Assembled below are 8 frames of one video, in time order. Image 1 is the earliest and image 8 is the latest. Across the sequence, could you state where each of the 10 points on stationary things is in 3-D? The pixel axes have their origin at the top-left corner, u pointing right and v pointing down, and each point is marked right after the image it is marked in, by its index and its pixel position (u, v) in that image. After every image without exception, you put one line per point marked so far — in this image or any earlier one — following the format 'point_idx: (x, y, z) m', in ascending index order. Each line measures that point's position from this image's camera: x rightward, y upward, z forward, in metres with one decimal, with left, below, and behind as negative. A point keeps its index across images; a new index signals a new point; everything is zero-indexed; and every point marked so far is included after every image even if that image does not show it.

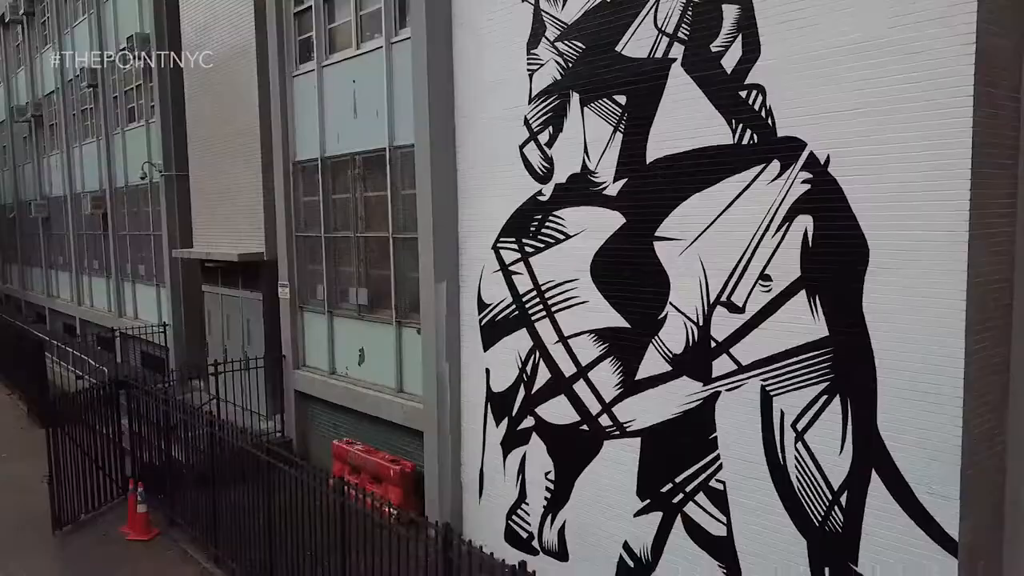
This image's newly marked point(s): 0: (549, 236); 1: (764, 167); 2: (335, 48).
0: (+0.5, +0.8, +7.1) m
1: (+2.8, +1.3, +5.5) m
2: (-3.6, +4.8, +10.0) m
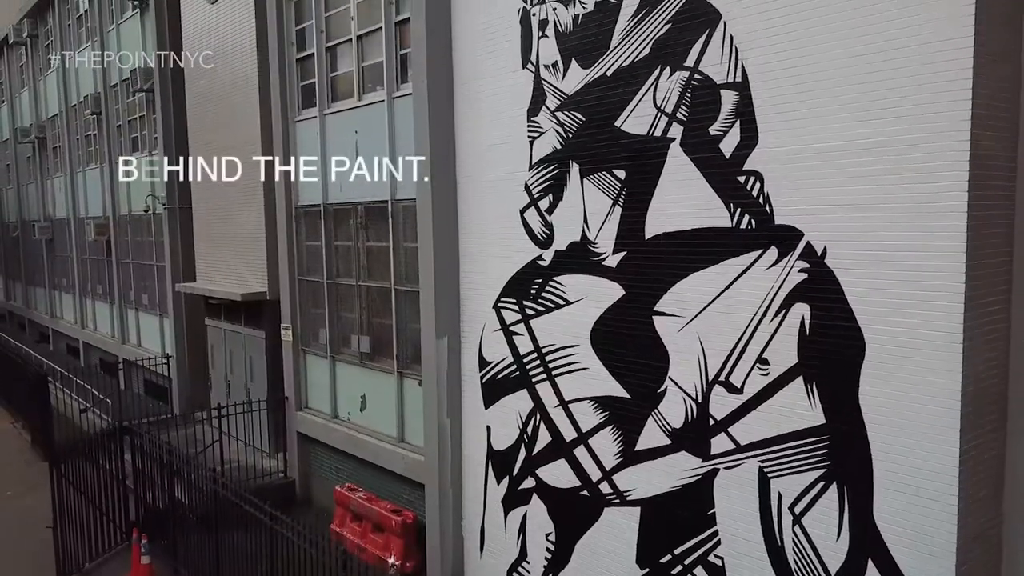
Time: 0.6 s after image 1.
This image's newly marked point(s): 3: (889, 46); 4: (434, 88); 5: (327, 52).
0: (+0.5, -0.2, +7.2) m
1: (+2.8, +0.4, +5.5) m
2: (-3.5, +3.9, +10.1) m
3: (+3.7, +2.3, +4.9) m
4: (-1.3, +3.2, +8.2) m
5: (-3.8, +4.8, +10.1) m
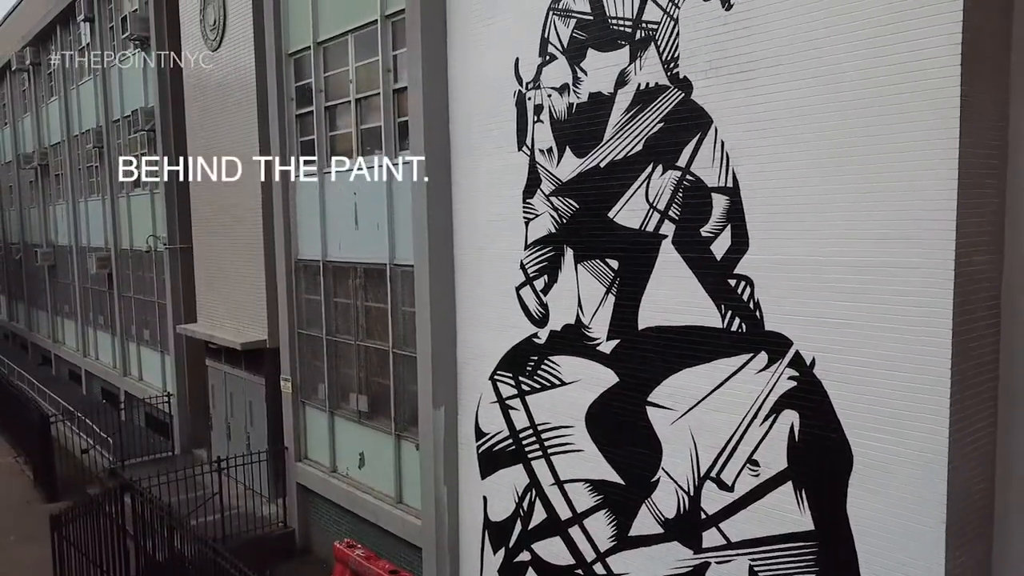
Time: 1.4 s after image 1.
0: (+0.5, -1.3, +7.3) m
1: (+2.7, -0.8, +5.6) m
2: (-3.6, +2.7, +10.2) m
3: (+3.6, +1.2, +5.0) m
4: (-1.3, +2.1, +8.3) m
5: (-3.8, +3.6, +10.2) m
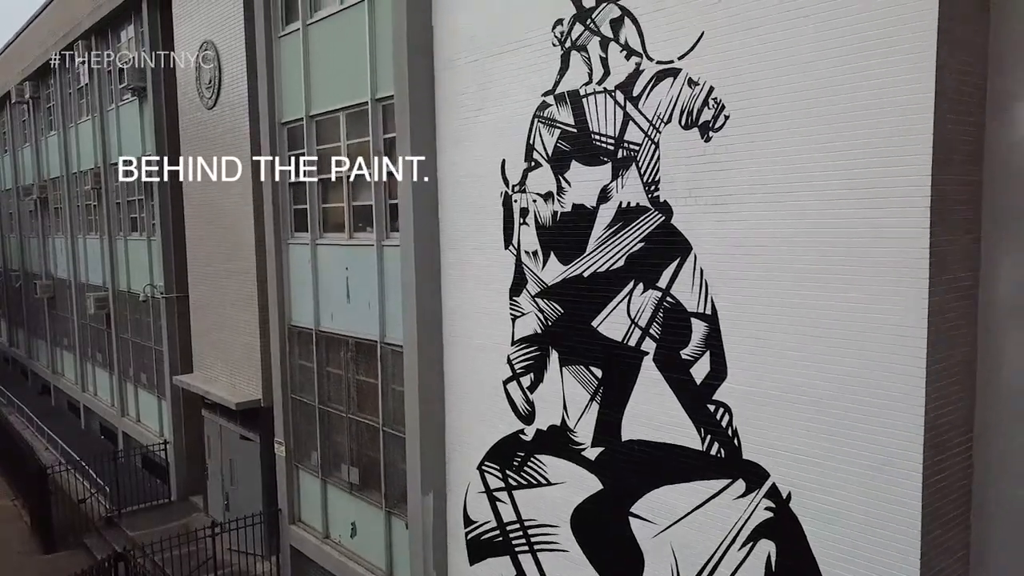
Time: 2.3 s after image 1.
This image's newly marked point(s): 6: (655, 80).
0: (+0.3, -2.8, +7.4) m
1: (+2.5, -2.2, +5.7) m
2: (-3.8, +1.3, +10.3) m
3: (+3.4, -0.3, +5.1) m
4: (-1.5, +0.6, +8.4) m
5: (-4.0, +2.2, +10.3) m
6: (+1.7, +2.5, +6.0) m
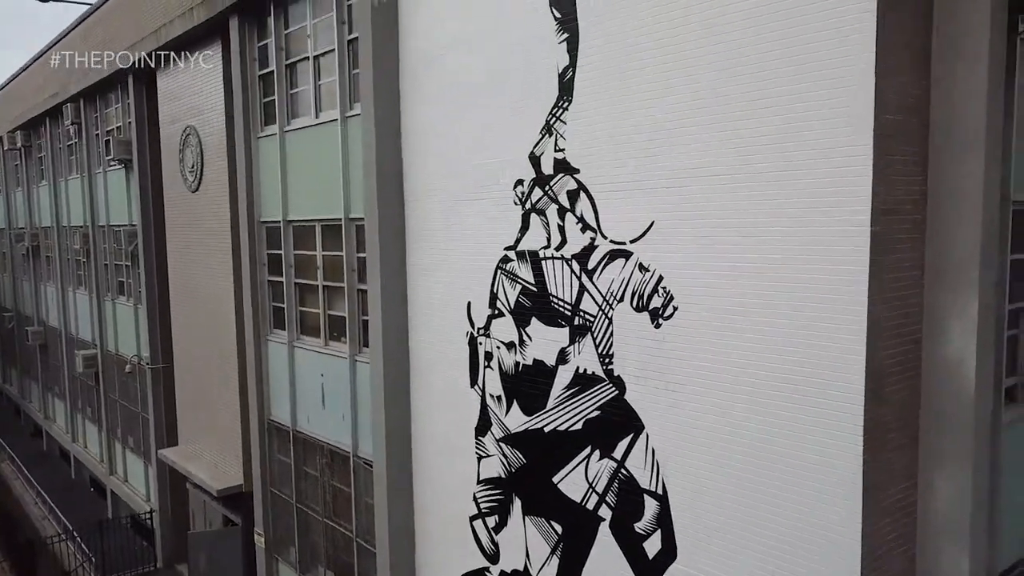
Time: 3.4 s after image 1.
0: (-0.2, -4.9, +7.5) m
1: (+2.0, -4.3, +5.8) m
2: (-4.3, -0.9, +10.4) m
3: (+2.9, -2.4, +5.2) m
4: (-2.0, -1.5, +8.5) m
5: (-4.5, 0.0, +10.5) m
6: (+1.2, +0.4, +6.1) m
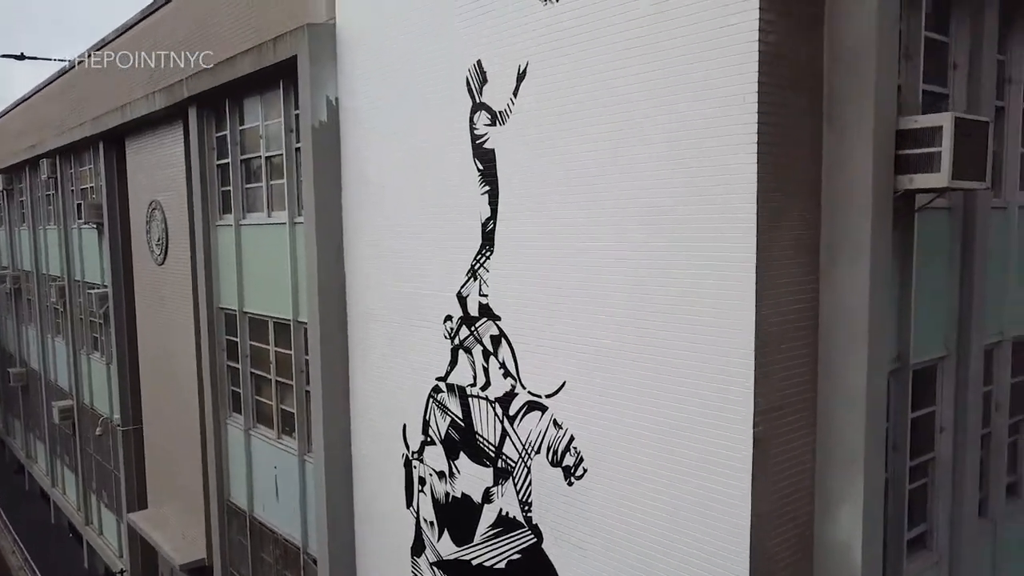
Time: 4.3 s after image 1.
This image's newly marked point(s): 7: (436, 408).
0: (-1.2, -6.8, +7.6) m
1: (+1.0, -6.2, +6.0) m
2: (-5.3, -2.8, +10.5) m
3: (+1.9, -4.3, +5.3) m
4: (-3.0, -3.4, +8.6) m
5: (-5.5, -1.8, +10.6) m
6: (+0.2, -1.5, +6.3) m
7: (-1.1, -1.8, +7.2) m
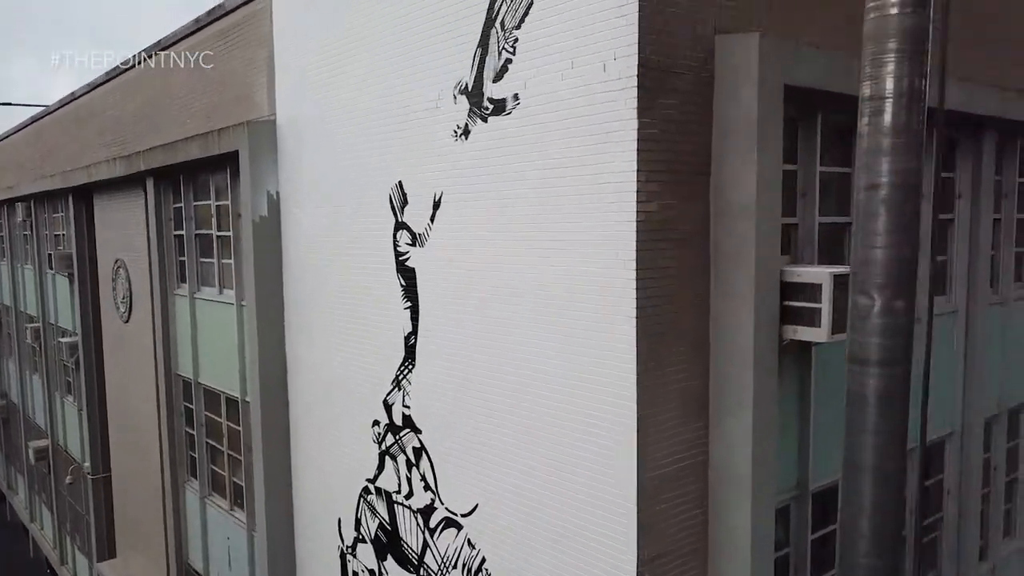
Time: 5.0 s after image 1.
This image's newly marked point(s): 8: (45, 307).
0: (-2.3, -8.3, +7.8) m
1: (-0.1, -7.7, +6.1) m
2: (-6.4, -4.3, +10.7) m
3: (+0.8, -5.8, +5.5) m
4: (-4.1, -4.9, +8.8) m
5: (-6.6, -3.4, +10.8) m
6: (-0.9, -3.0, +6.4) m
7: (-2.2, -3.3, +7.4) m
8: (-16.8, -0.7, +18.0) m
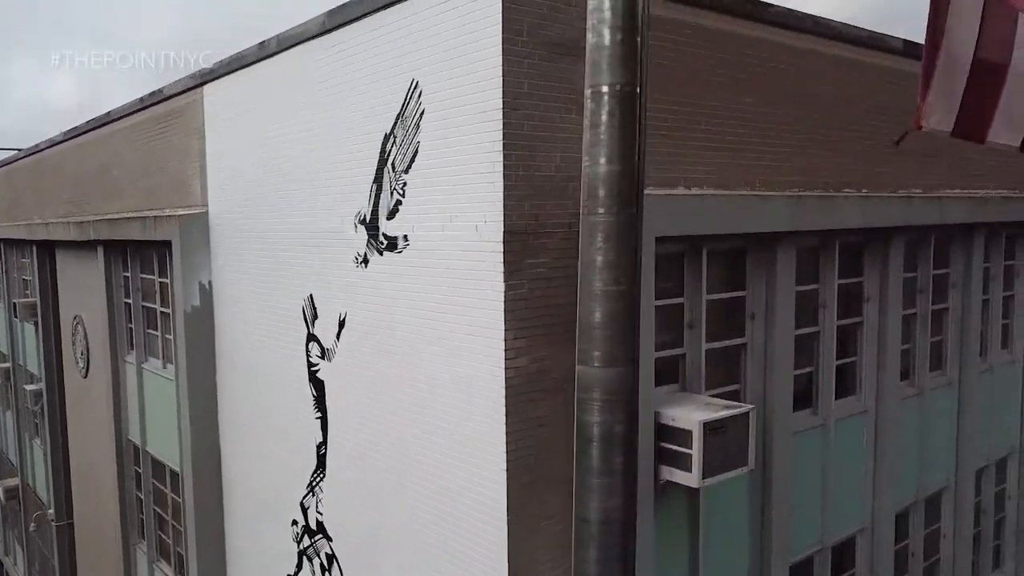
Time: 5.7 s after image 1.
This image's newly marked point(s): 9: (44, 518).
0: (-3.5, -9.8, +8.0) m
1: (-1.3, -9.2, +6.3) m
2: (-7.6, -5.8, +10.9) m
3: (-0.4, -7.3, +5.6) m
4: (-5.3, -6.4, +8.9) m
5: (-7.8, -4.9, +10.9) m
6: (-2.1, -4.5, +6.6) m
7: (-3.4, -4.8, +7.6) m
8: (-18.1, -2.2, +18.1) m
9: (-15.6, -7.7, +16.6) m
